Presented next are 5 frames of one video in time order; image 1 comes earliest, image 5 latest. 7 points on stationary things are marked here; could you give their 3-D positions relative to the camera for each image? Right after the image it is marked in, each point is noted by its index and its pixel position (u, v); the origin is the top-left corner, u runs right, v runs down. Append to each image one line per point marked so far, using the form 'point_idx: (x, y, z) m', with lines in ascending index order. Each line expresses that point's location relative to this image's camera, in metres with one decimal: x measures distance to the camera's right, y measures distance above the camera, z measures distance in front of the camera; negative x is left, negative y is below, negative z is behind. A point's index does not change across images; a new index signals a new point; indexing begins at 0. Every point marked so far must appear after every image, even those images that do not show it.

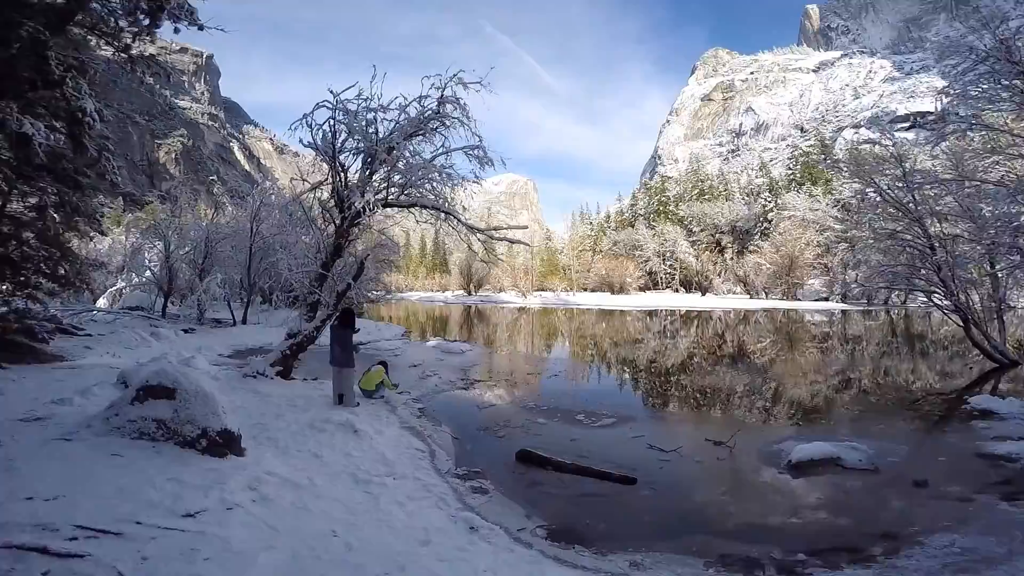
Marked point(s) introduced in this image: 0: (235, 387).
0: (-4.0, -1.5, +7.6) m
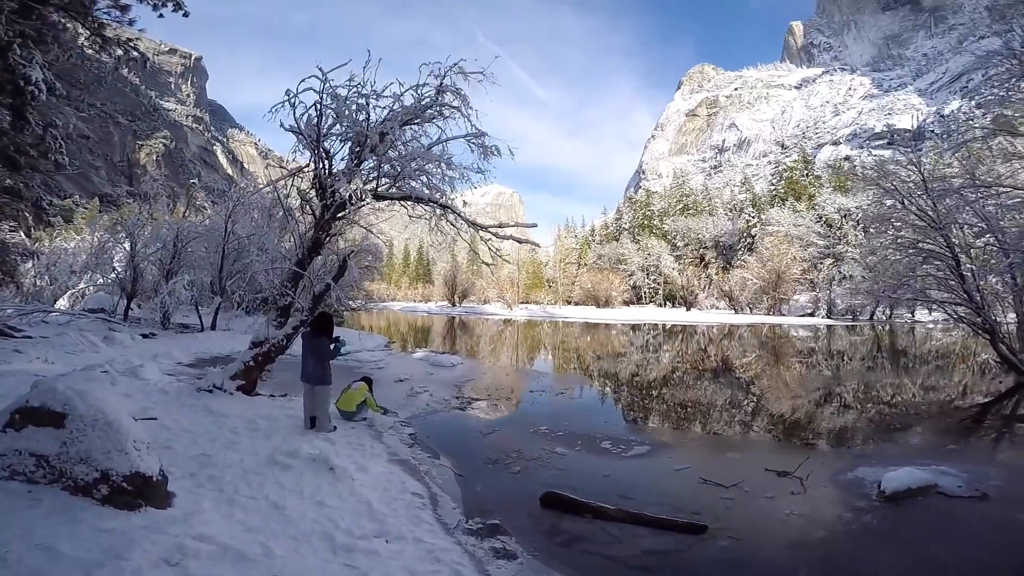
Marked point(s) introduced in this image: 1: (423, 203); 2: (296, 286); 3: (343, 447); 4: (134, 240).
0: (-3.9, -1.4, +6.3) m
1: (-1.5, +1.3, +8.5) m
2: (-3.1, 0.0, +7.5) m
3: (-1.7, -1.6, +5.1) m
4: (-10.7, +1.2, +15.2) m
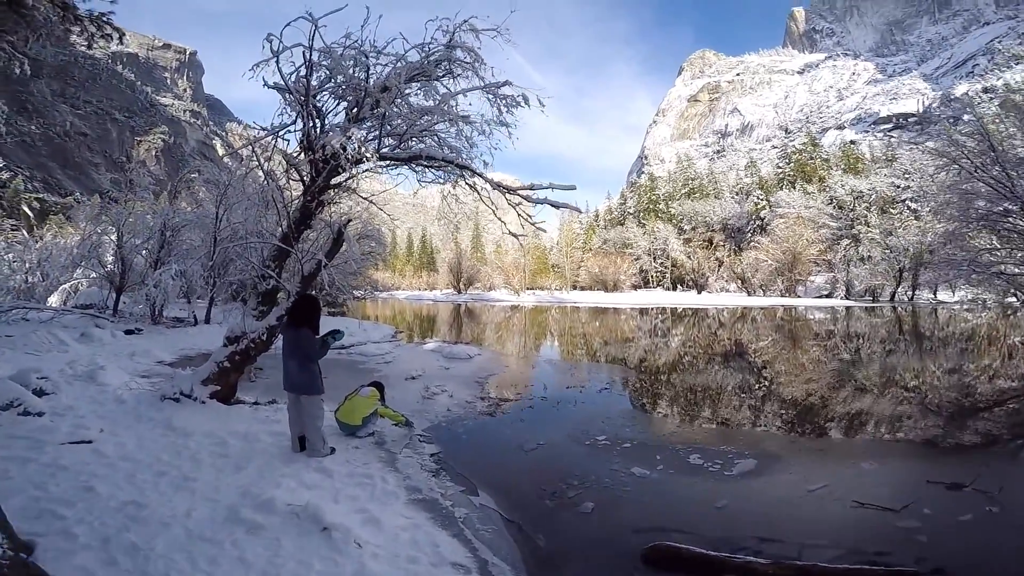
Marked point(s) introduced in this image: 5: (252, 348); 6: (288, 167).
0: (-3.4, -1.2, +4.8) m
1: (-1.0, +1.6, +6.9) m
2: (-2.6, +0.2, +6.0) m
3: (-1.2, -1.4, +3.6) m
4: (-10.2, +1.5, +13.7) m
5: (-2.8, -0.6, +5.5) m
6: (-3.0, +1.6, +7.1) m
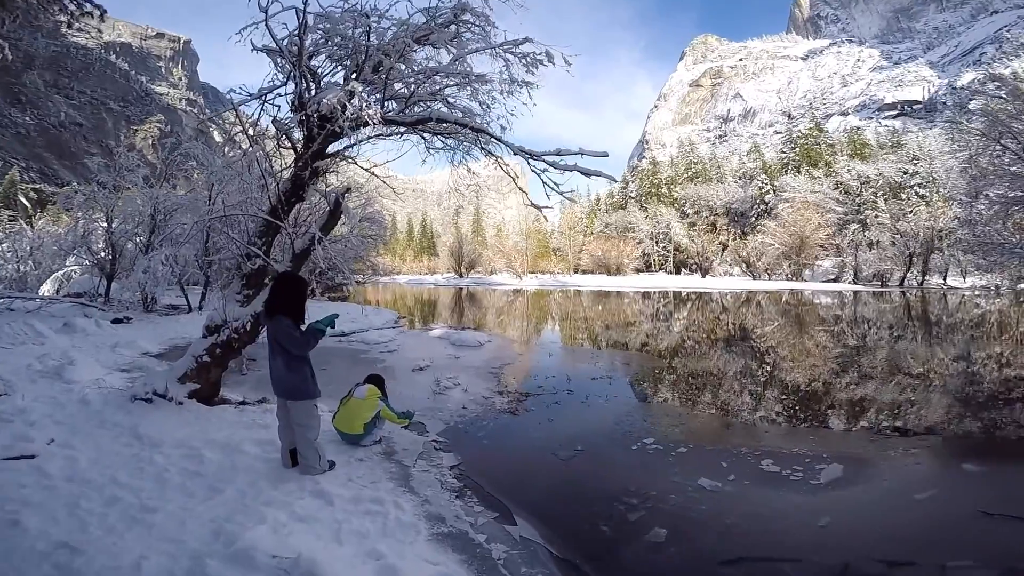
0: (-3.2, -1.1, +4.0) m
1: (-0.8, +1.8, +6.0) m
2: (-2.4, +0.4, +5.1) m
3: (-0.9, -1.2, +2.8) m
4: (-10.0, +1.8, +12.8) m
5: (-2.5, -0.5, +4.7) m
6: (-2.8, +1.8, +6.2) m
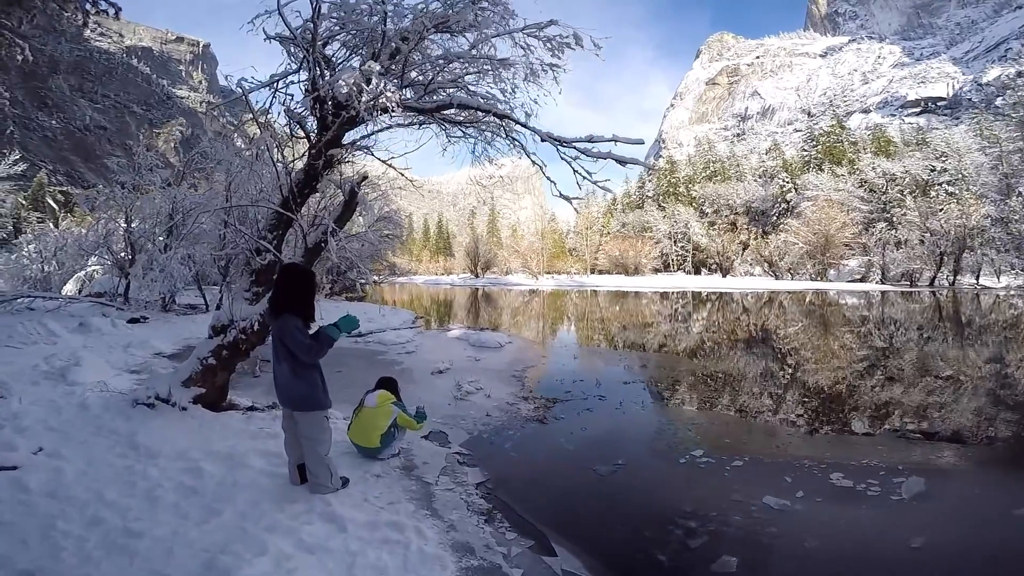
0: (-2.9, -1.1, +3.7) m
1: (-0.5, +1.8, +5.6) m
2: (-2.1, +0.4, +4.8) m
3: (-0.7, -1.2, +2.4) m
4: (-9.5, +1.8, +12.7) m
5: (-2.3, -0.4, +4.4) m
6: (-2.5, +1.9, +5.9) m
